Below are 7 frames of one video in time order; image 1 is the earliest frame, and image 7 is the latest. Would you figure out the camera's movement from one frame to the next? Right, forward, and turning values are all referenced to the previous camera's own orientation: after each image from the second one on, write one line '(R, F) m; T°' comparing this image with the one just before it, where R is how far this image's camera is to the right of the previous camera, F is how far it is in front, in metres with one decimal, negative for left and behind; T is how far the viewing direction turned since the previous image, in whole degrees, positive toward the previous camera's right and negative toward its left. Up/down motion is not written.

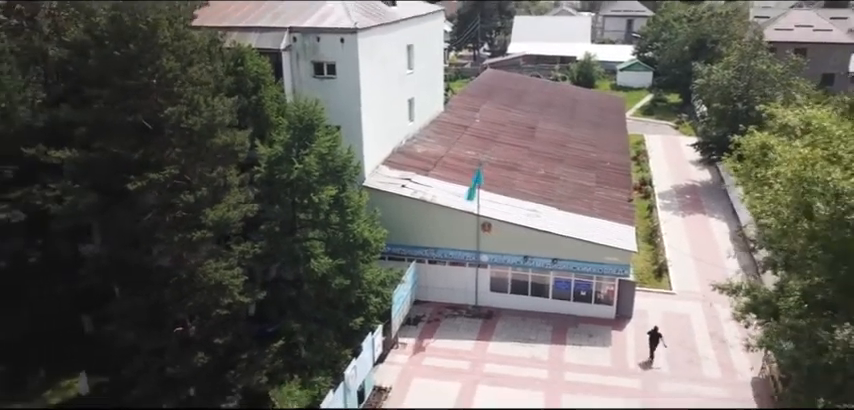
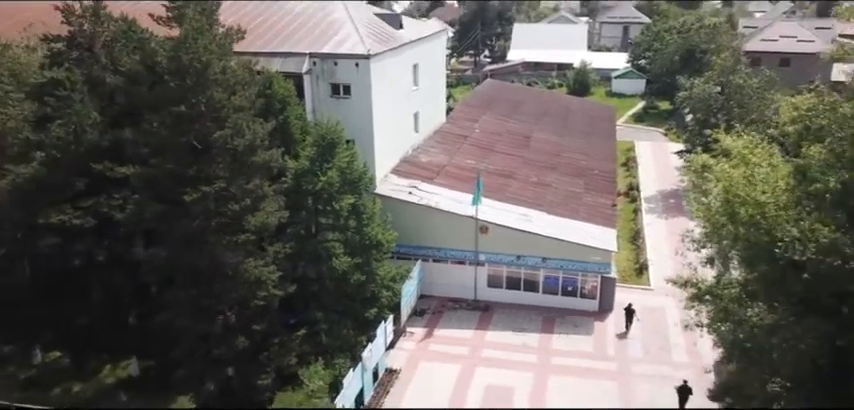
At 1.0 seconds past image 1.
(-0.1, -1.8) m; 0°
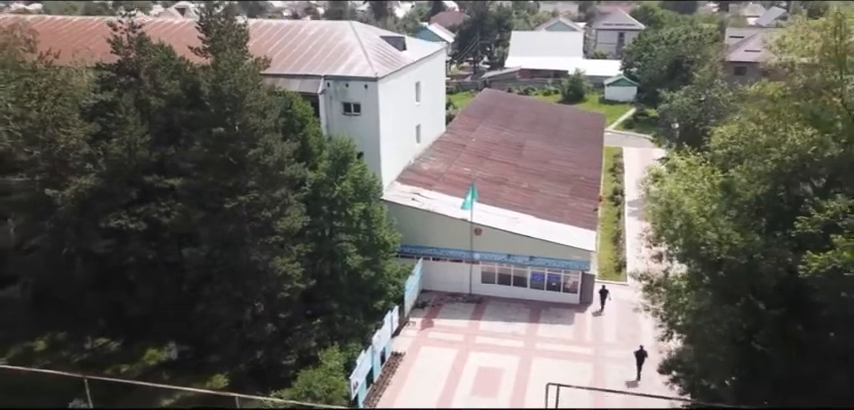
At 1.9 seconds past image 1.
(0.0, -2.0) m; 0°
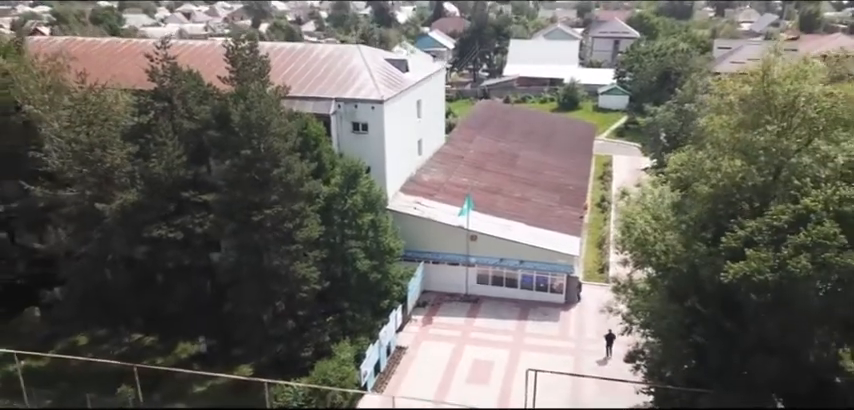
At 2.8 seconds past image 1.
(0.0, -1.9) m; 0°
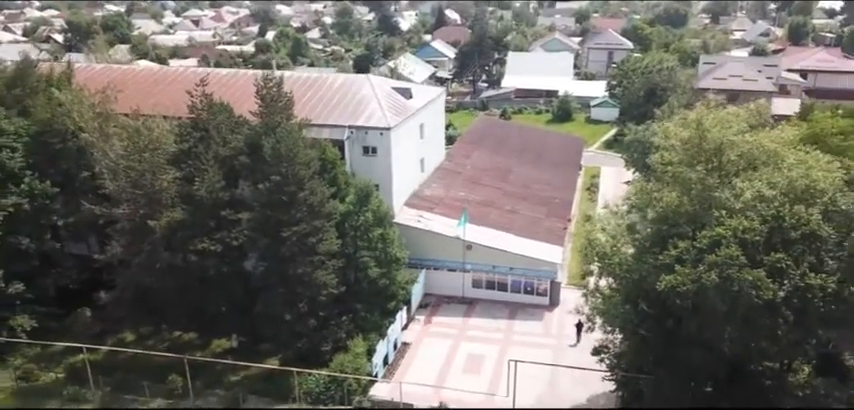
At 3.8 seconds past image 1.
(0.0, -2.7) m; 0°
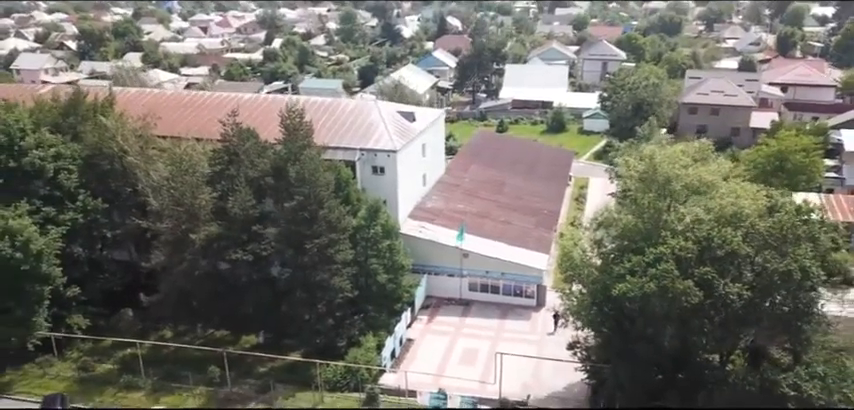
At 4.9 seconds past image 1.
(0.0, -3.0) m; 0°
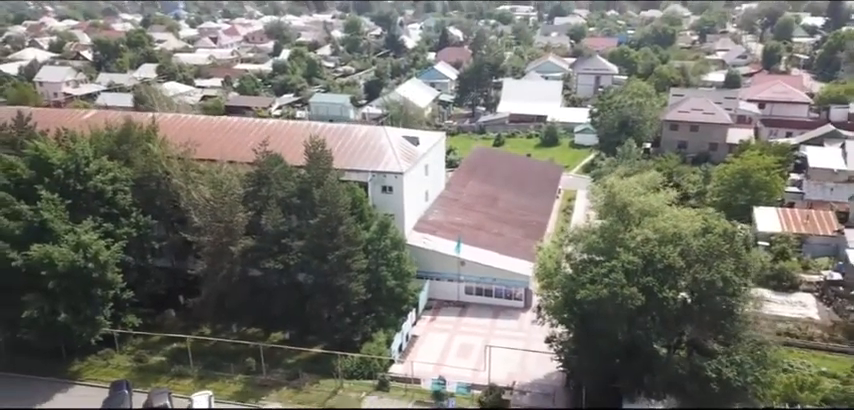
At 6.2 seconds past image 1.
(0.0, -3.9) m; 0°
